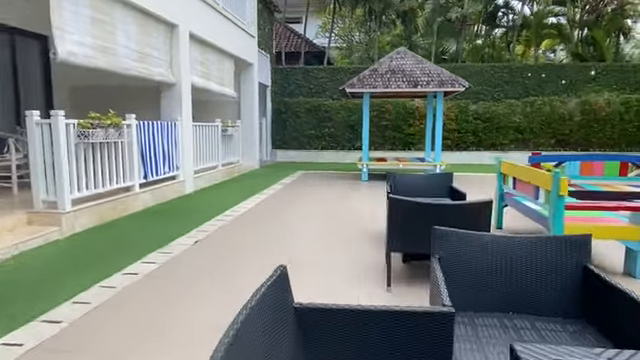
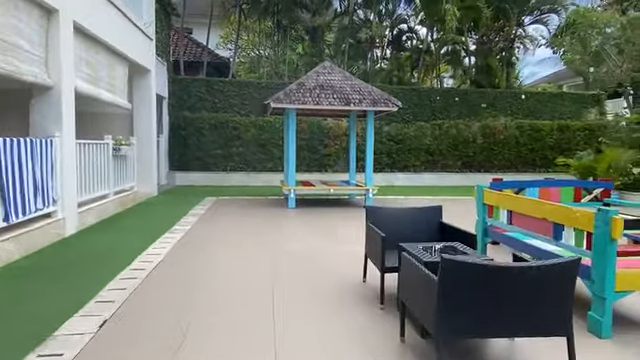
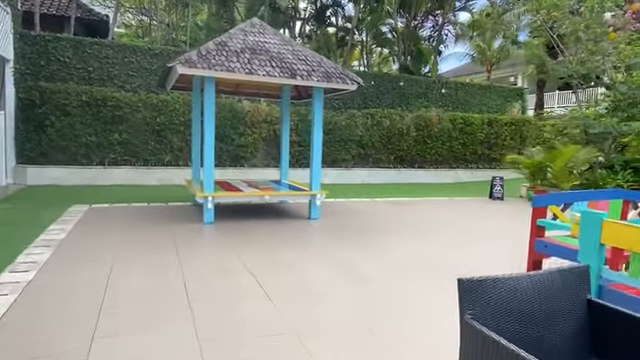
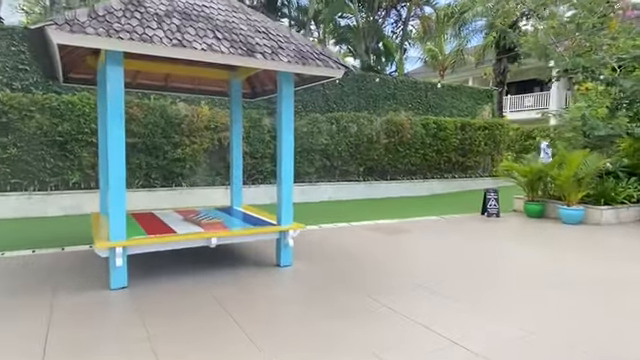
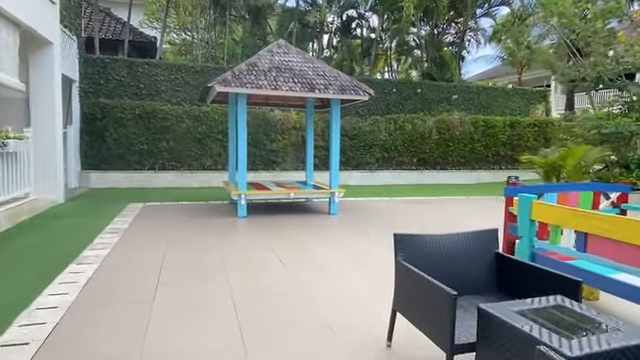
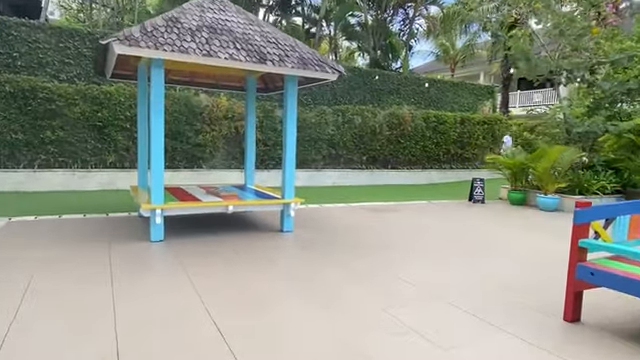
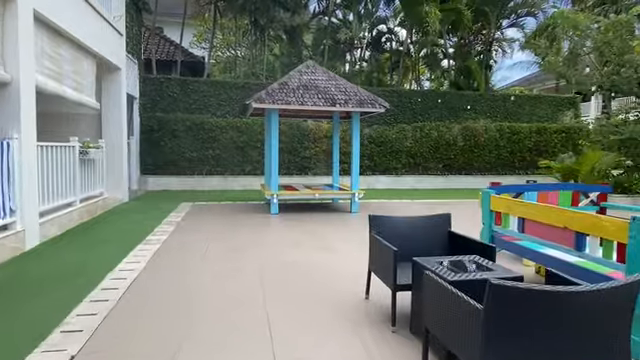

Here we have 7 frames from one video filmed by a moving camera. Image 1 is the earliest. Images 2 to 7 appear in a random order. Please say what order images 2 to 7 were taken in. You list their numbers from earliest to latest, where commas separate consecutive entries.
2, 7, 5, 3, 6, 4
